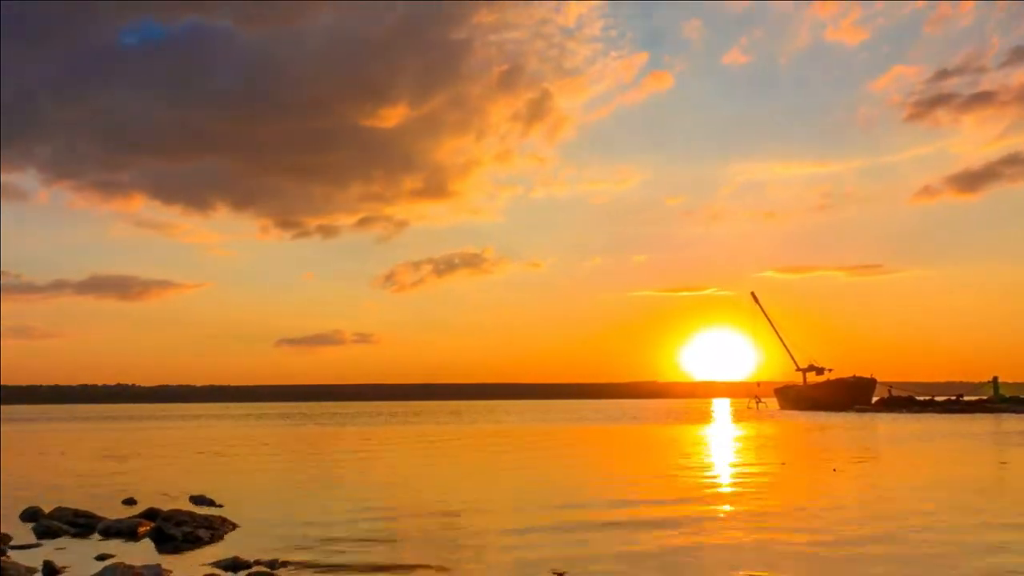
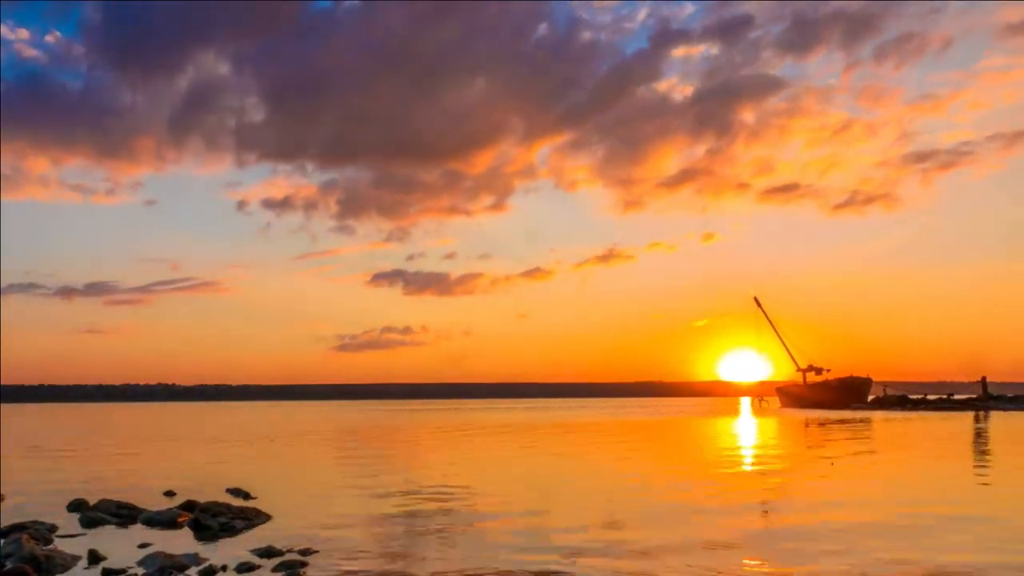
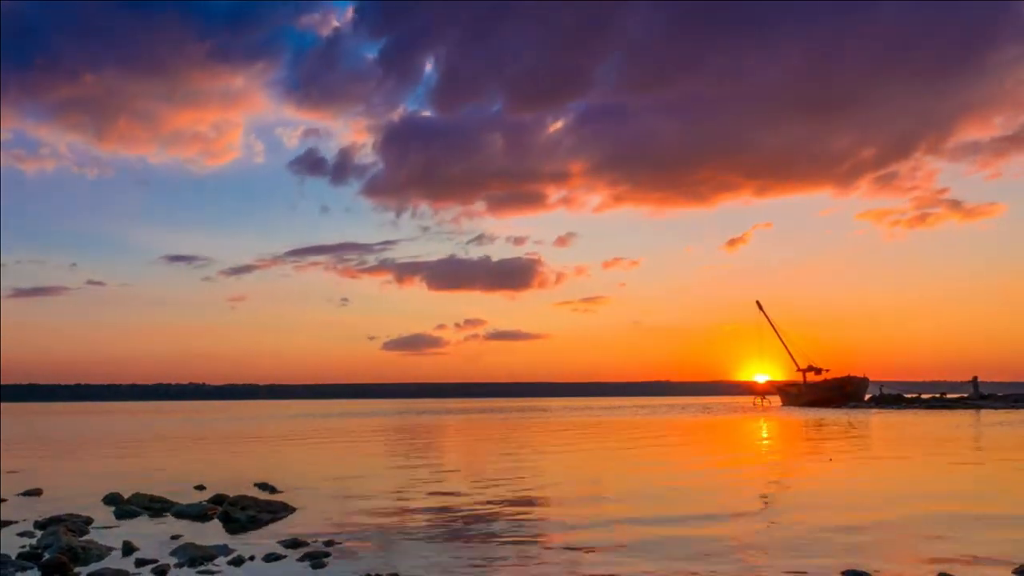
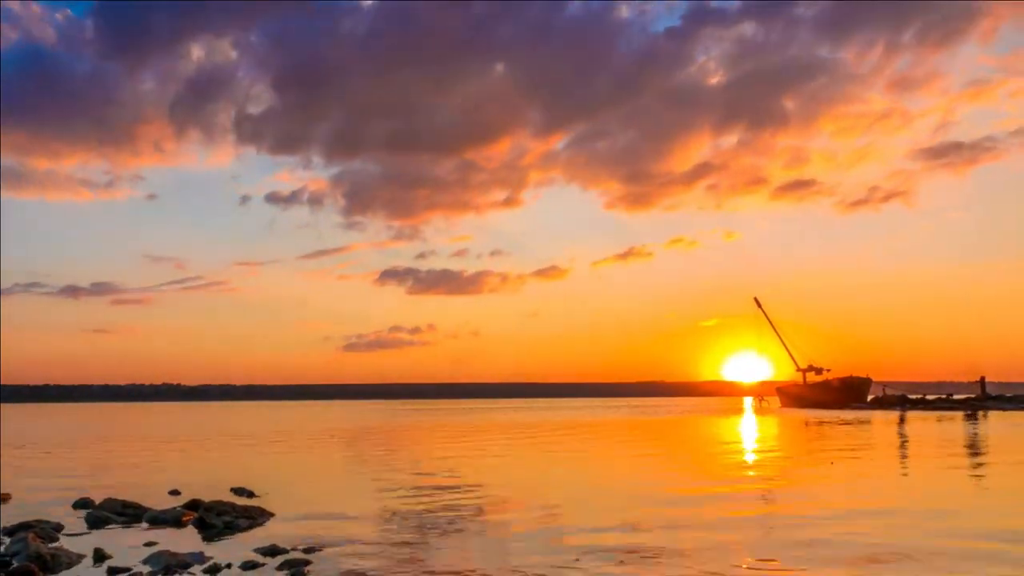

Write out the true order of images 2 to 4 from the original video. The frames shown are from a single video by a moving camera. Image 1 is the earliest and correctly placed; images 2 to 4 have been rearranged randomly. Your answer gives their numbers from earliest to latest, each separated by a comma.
2, 4, 3
